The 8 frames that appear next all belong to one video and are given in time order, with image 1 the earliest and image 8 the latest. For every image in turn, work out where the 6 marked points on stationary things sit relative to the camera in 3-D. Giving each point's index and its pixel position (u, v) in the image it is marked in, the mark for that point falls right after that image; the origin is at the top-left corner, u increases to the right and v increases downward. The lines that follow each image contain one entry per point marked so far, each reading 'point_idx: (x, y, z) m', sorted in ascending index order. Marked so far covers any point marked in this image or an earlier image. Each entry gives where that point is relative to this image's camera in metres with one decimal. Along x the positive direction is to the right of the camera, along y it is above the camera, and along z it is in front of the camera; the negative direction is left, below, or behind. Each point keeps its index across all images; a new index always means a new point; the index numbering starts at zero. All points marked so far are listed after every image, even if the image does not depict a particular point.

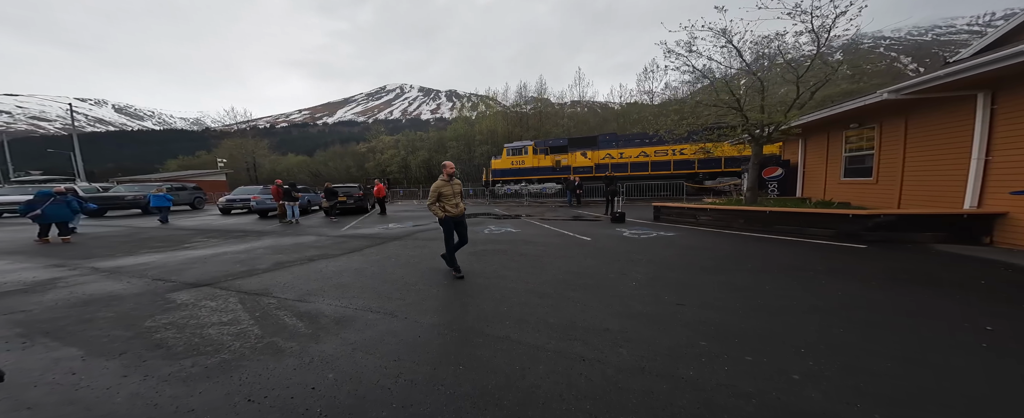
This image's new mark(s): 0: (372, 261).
0: (-2.3, -0.9, +5.3) m
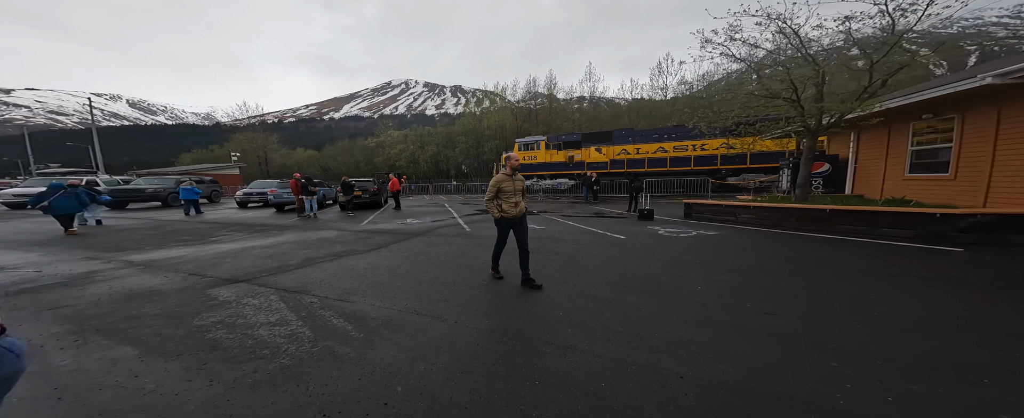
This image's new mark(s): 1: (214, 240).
0: (-1.8, -0.8, +5.3) m
1: (-6.9, -0.7, +7.3) m
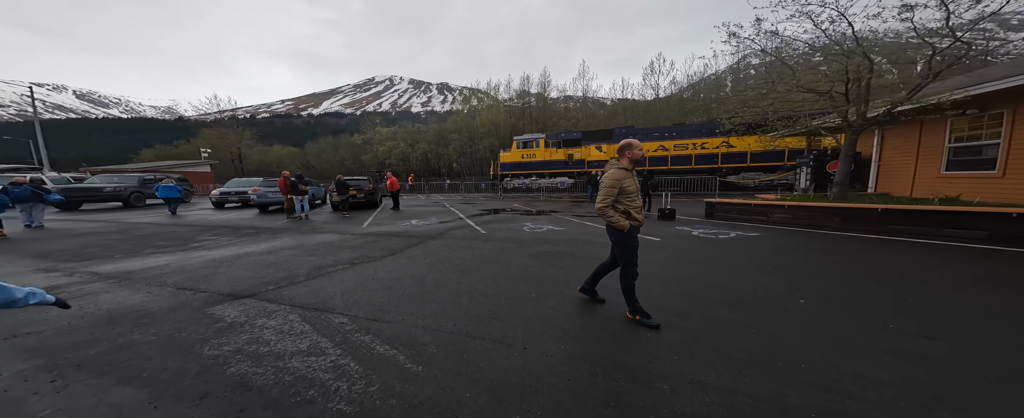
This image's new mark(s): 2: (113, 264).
0: (-1.3, -0.8, +4.8) m
1: (-6.5, -0.8, +6.5) m
2: (-6.5, -0.9, +5.2) m
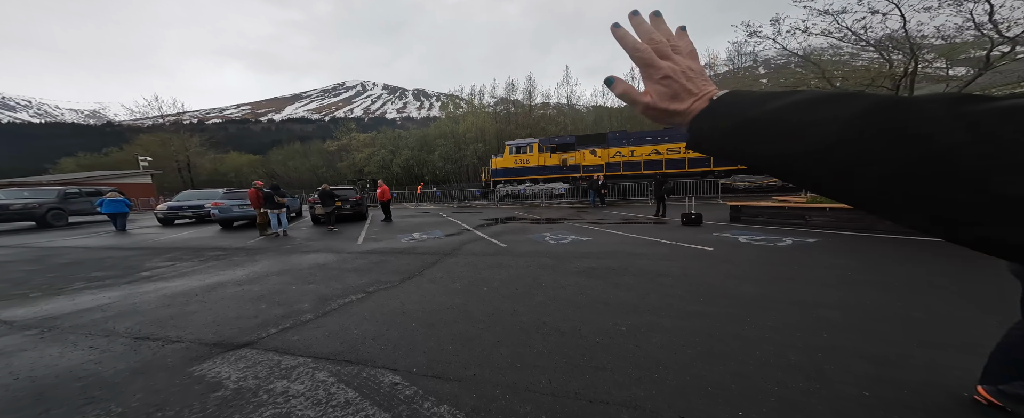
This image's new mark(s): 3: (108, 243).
0: (-0.7, -1.0, +4.1) m
1: (-6.0, -1.1, +5.3) m
2: (-5.9, -1.2, +4.0) m
3: (-10.8, -0.9, +8.6) m
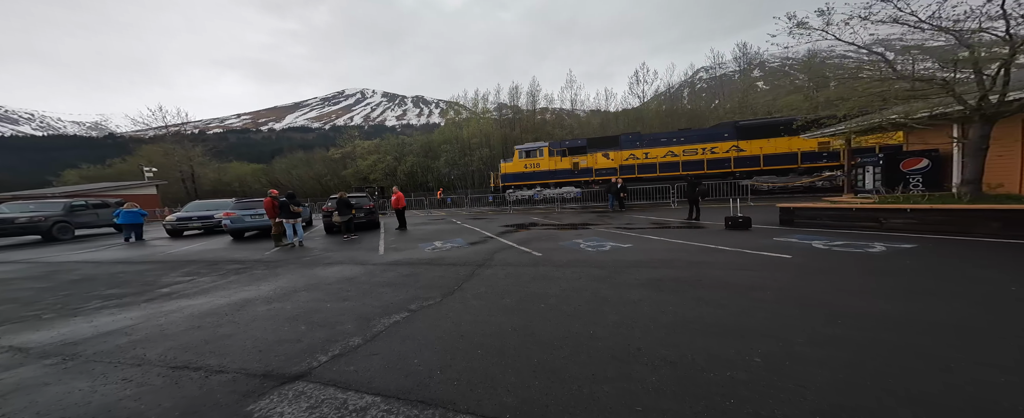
0: (-0.1, -1.1, +3.8) m
1: (-5.4, -1.3, +5.0) m
2: (-5.3, -1.4, +3.7) m
3: (-10.2, -1.2, +8.2) m
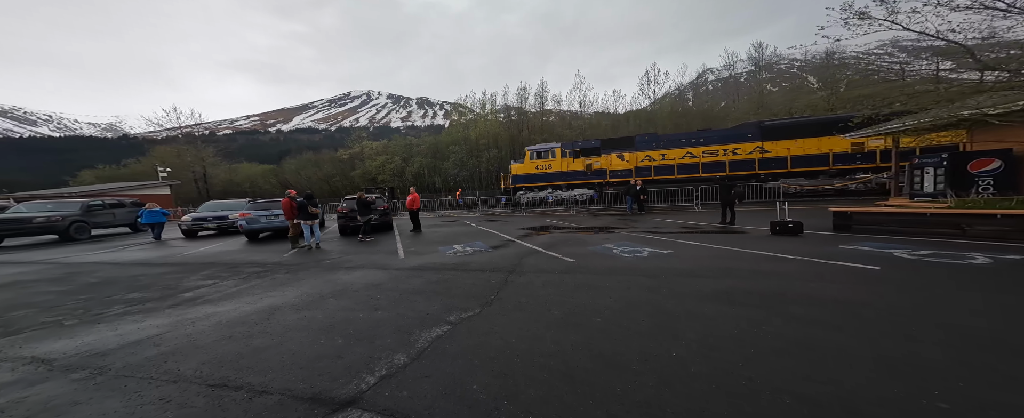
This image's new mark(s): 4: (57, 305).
0: (+0.5, -1.2, +3.5) m
1: (-4.8, -1.3, +4.8) m
2: (-4.7, -1.4, +3.5) m
3: (-9.6, -1.2, +8.1) m
4: (-6.7, -1.4, +4.6) m
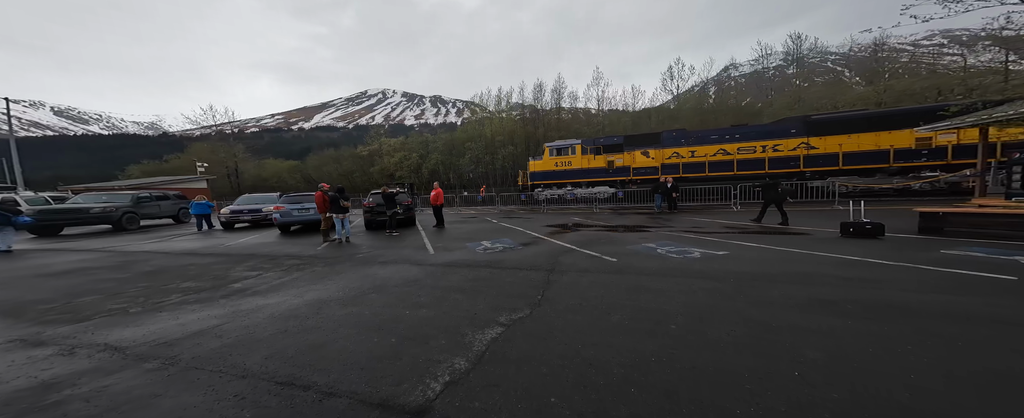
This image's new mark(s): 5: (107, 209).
0: (+1.1, -1.1, +3.3) m
1: (-4.1, -1.2, +4.9) m
2: (-4.1, -1.3, +3.5) m
3: (-8.7, -1.0, +8.4) m
4: (-6.0, -1.3, +4.8) m
5: (-15.7, 0.0, +12.3) m
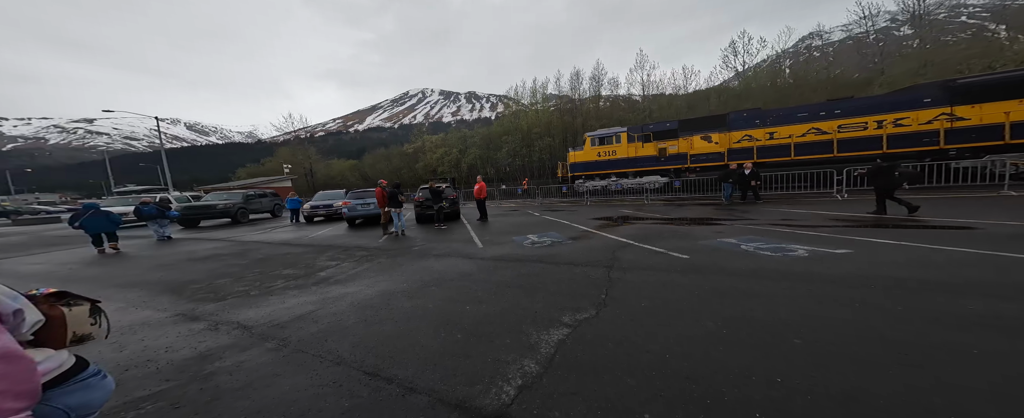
0: (+2.0, -1.1, +2.8) m
1: (-3.0, -1.2, +5.0) m
2: (-3.1, -1.4, +3.6) m
3: (-7.1, -1.1, +9.0) m
4: (-4.8, -1.3, +5.1) m
5: (-13.6, -0.1, +13.7) m
